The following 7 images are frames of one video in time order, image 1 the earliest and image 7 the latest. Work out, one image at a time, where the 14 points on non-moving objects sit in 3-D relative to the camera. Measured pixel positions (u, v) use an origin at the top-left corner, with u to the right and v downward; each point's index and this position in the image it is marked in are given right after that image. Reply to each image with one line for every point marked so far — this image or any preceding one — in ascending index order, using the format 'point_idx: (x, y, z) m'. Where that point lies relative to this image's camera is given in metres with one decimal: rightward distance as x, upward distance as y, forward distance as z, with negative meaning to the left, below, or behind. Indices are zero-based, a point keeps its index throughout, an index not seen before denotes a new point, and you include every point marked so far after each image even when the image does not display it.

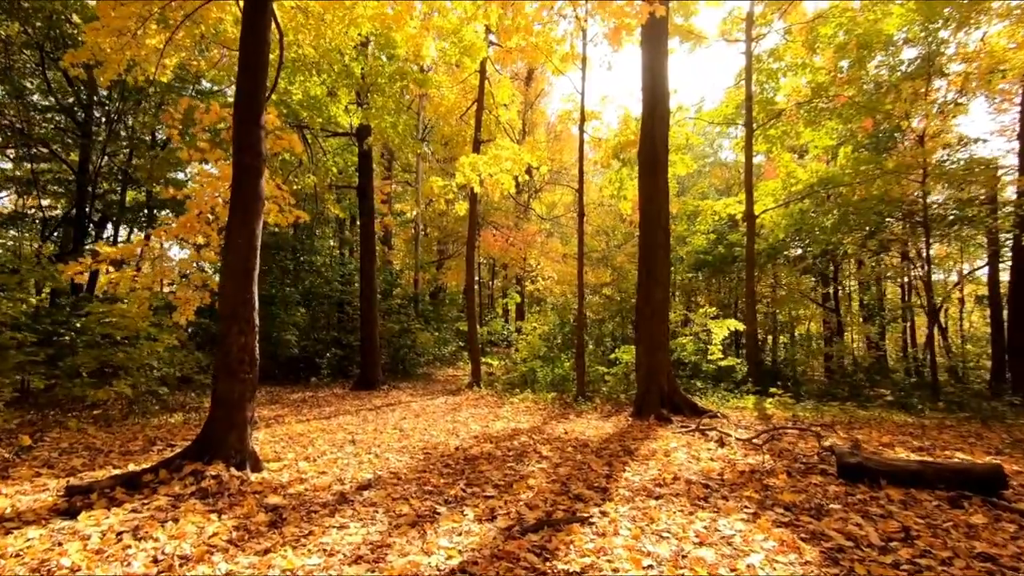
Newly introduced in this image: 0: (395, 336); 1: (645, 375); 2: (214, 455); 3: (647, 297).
0: (-3.5, -1.5, +14.8) m
1: (+2.3, -1.5, +8.4) m
2: (-2.5, -1.4, +4.2) m
3: (+2.4, -0.2, +8.6) m
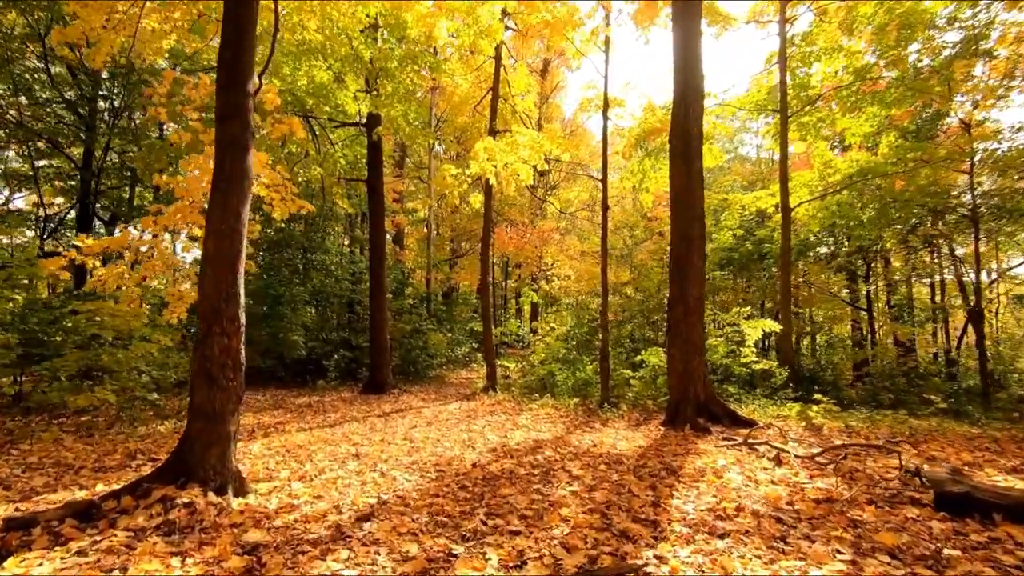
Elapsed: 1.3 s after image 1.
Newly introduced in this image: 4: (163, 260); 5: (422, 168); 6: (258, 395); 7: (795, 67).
0: (-3.1, -1.4, +14.2) m
1: (+2.6, -1.4, +7.6) m
2: (-2.3, -1.4, +3.5) m
3: (+2.7, -0.1, +7.8) m
4: (-5.0, +0.4, +7.0) m
5: (-3.6, +4.8, +19.9) m
6: (-5.3, -2.3, +10.2) m
7: (+7.3, +5.7, +12.6) m
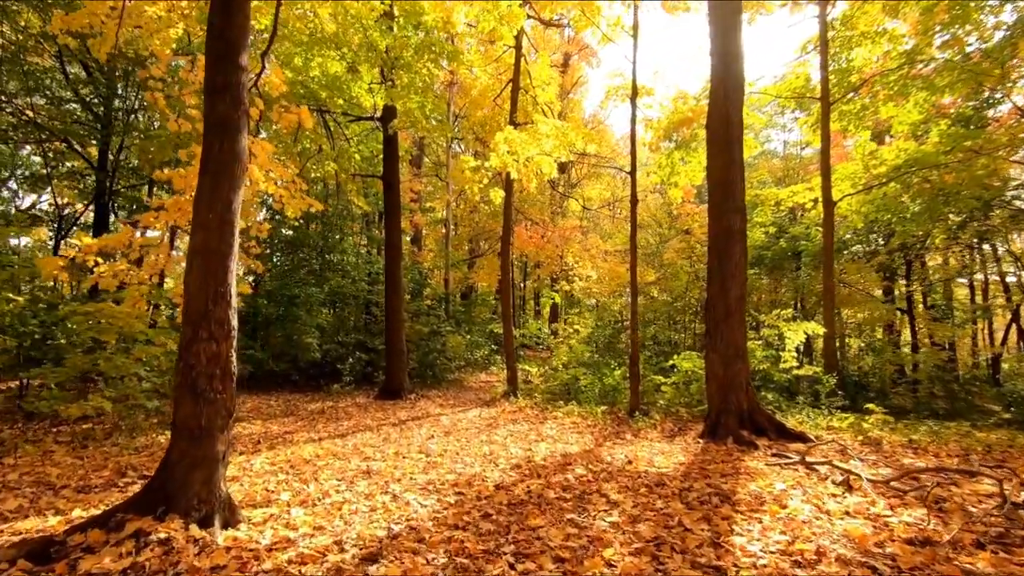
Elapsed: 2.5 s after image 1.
0: (-2.5, -1.4, +13.7) m
1: (+3.0, -1.4, +7.0) m
2: (-2.1, -1.4, +3.1) m
3: (+3.0, -0.1, +7.1) m
4: (-4.7, +0.4, +6.6) m
5: (-2.8, +4.8, +19.4) m
6: (-4.8, -2.3, +9.8) m
7: (+7.8, +5.7, +11.8) m
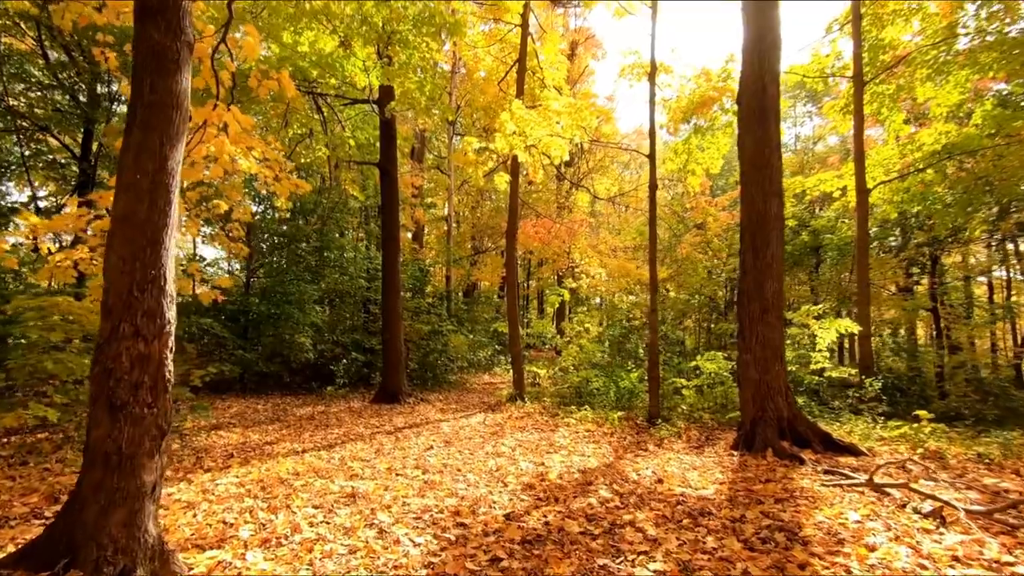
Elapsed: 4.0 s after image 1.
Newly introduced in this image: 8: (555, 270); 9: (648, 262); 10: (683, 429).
0: (-2.3, -1.3, +13.0) m
1: (+3.1, -1.3, +6.2) m
2: (-2.0, -1.3, +2.3) m
3: (+3.1, 0.0, +6.3) m
4: (-4.6, +0.5, +5.9) m
5: (-2.7, +4.9, +18.7) m
6: (-4.7, -2.2, +9.1) m
7: (+8.0, +5.8, +11.0) m
8: (+1.5, +0.6, +16.8) m
9: (+2.7, +0.5, +9.6) m
10: (+2.6, -2.1, +7.4) m
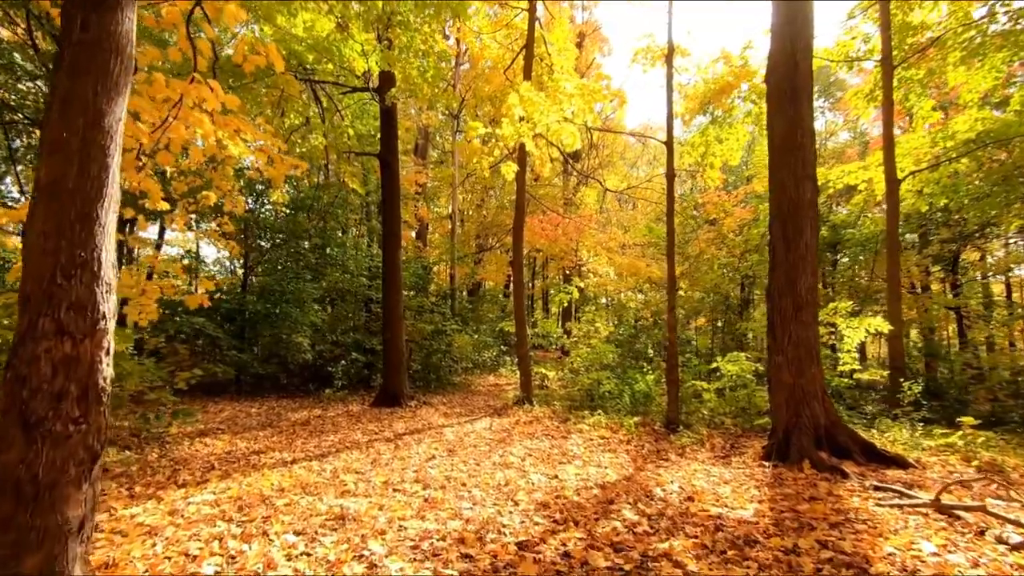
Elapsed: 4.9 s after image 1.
0: (-2.2, -1.3, +12.4) m
1: (+3.2, -1.3, +5.6) m
2: (-2.0, -1.2, +1.8) m
3: (+3.2, 0.0, +5.8) m
4: (-4.5, +0.5, +5.4) m
5: (-2.4, +4.9, +18.2) m
6: (-4.6, -2.1, +8.6) m
7: (+8.1, +5.9, +10.4) m
8: (+1.7, +0.7, +16.3) m
9: (+2.8, +0.6, +9.0) m
10: (+2.7, -2.1, +6.8) m
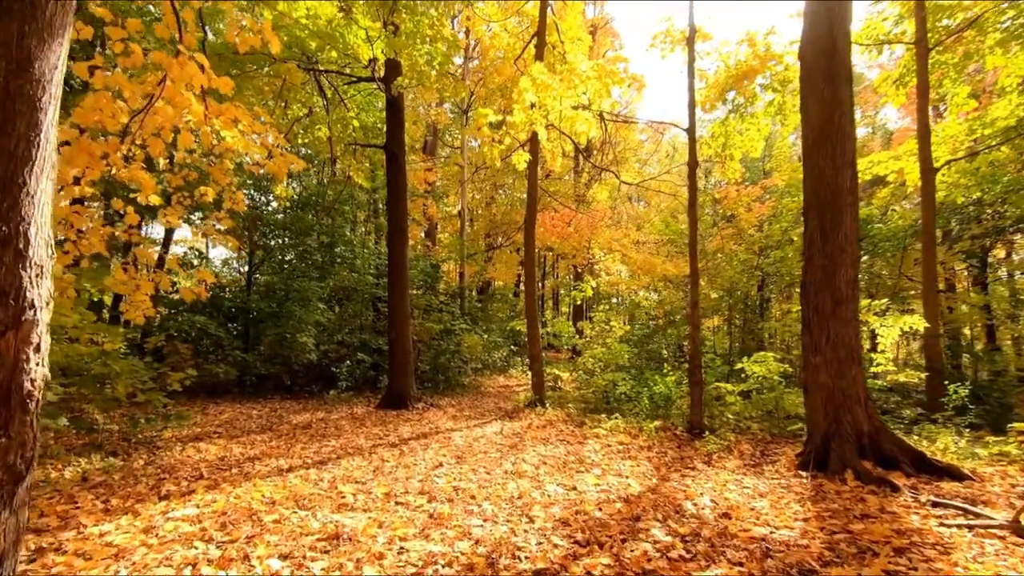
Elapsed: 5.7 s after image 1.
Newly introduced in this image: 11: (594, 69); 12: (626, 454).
0: (-1.9, -1.2, +12.1) m
1: (+3.3, -1.2, +5.2) m
2: (-1.9, -1.1, +1.4) m
3: (+3.4, +0.1, +5.3) m
4: (-4.3, +0.6, +5.0) m
5: (-2.1, +5.0, +17.8) m
6: (-4.4, -2.1, +8.3) m
7: (+8.3, +5.9, +9.9) m
8: (+2.0, +0.7, +15.9) m
9: (+3.0, +0.6, +8.6) m
10: (+2.9, -2.0, +6.4) m
11: (+1.2, +3.3, +7.7) m
12: (+1.4, -2.0, +5.9) m
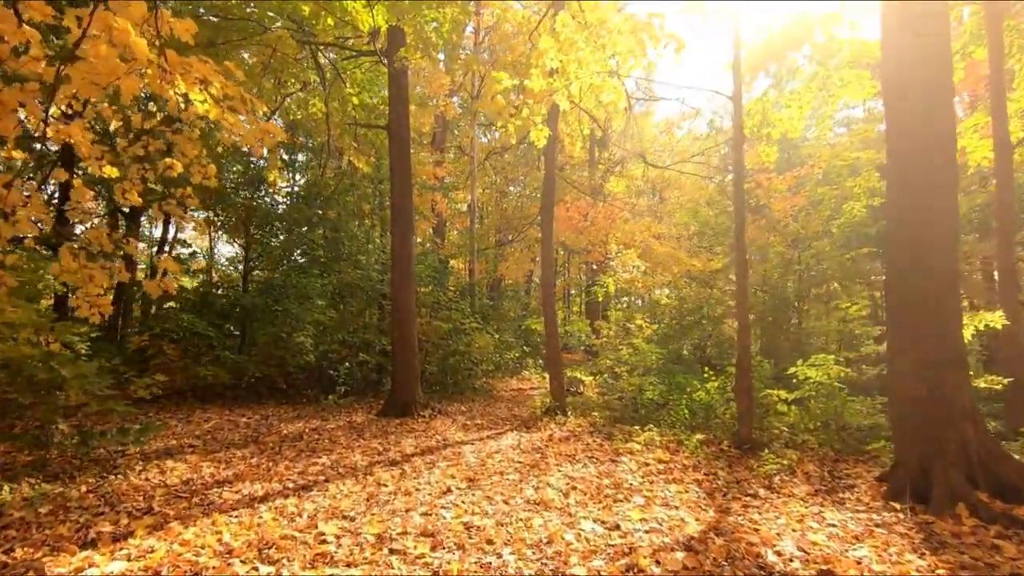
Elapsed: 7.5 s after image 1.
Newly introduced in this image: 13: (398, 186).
0: (-1.6, -1.2, +11.2) m
1: (+3.5, -1.1, +4.2) m
2: (-1.8, -1.0, +0.5) m
3: (+3.6, +0.2, +4.3) m
4: (-4.1, +0.7, +4.2) m
5: (-1.7, +5.1, +16.9) m
6: (-4.1, -2.0, +7.4) m
7: (+8.6, +6.0, +8.8) m
8: (+2.4, +0.8, +14.9) m
9: (+3.3, +0.7, +7.6) m
10: (+3.1, -1.9, +5.4) m
11: (+1.5, +3.4, +6.7) m
12: (+1.6, -1.9, +4.9) m
13: (-2.1, +1.8, +8.8) m
